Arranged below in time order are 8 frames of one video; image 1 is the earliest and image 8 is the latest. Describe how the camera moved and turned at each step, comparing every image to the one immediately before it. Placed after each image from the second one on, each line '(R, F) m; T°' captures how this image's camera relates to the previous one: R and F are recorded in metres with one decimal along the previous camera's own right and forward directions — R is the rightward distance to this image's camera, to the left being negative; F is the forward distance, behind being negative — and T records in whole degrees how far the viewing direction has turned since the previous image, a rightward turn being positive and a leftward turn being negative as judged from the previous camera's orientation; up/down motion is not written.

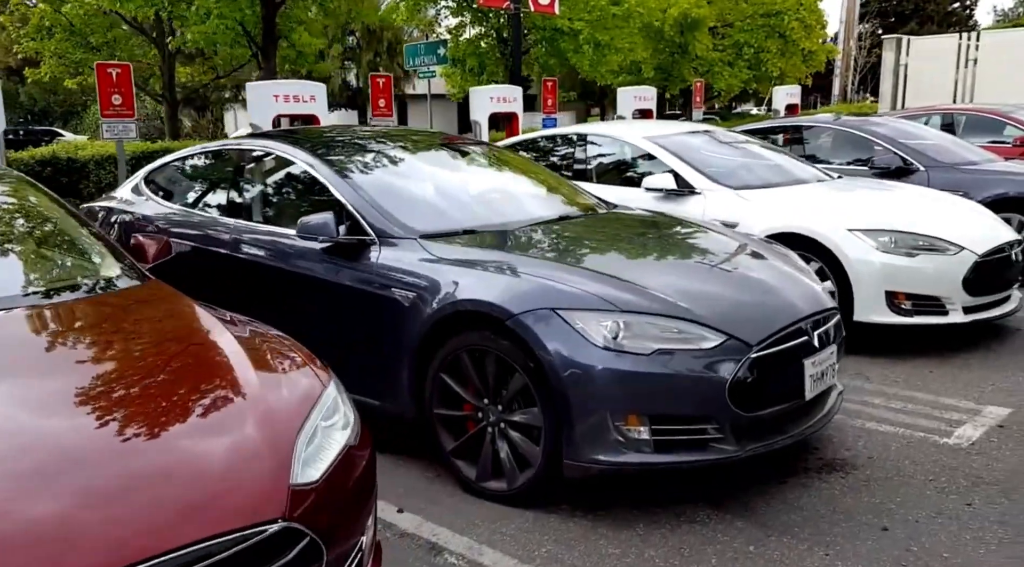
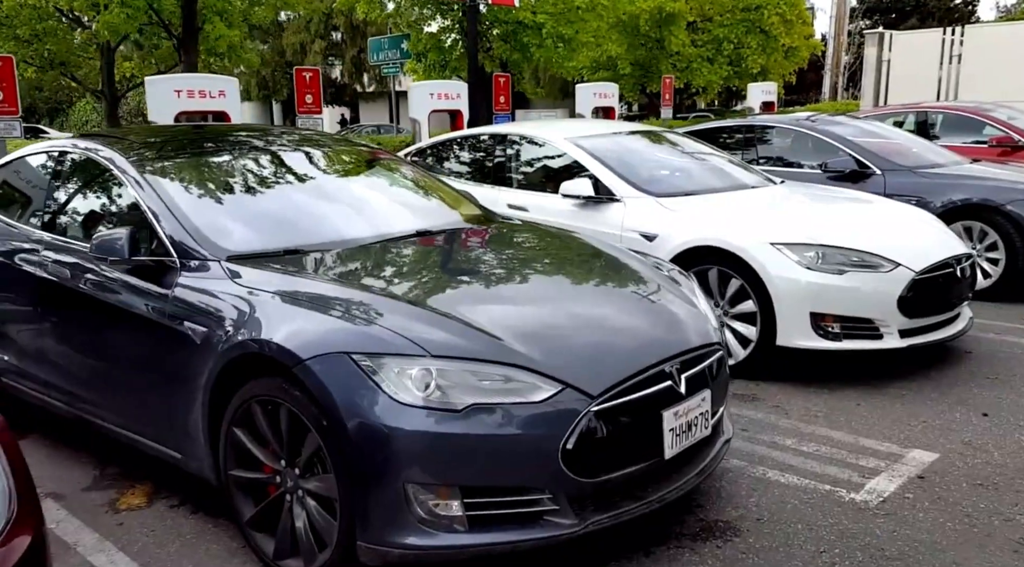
(+0.6, +0.5) m; 0°
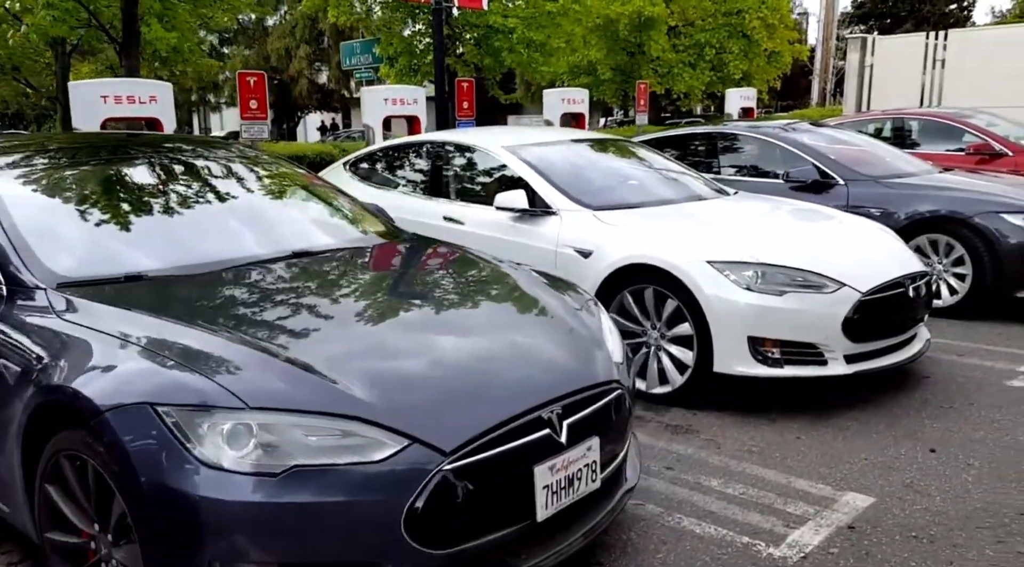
(+0.4, +0.3) m; 0°
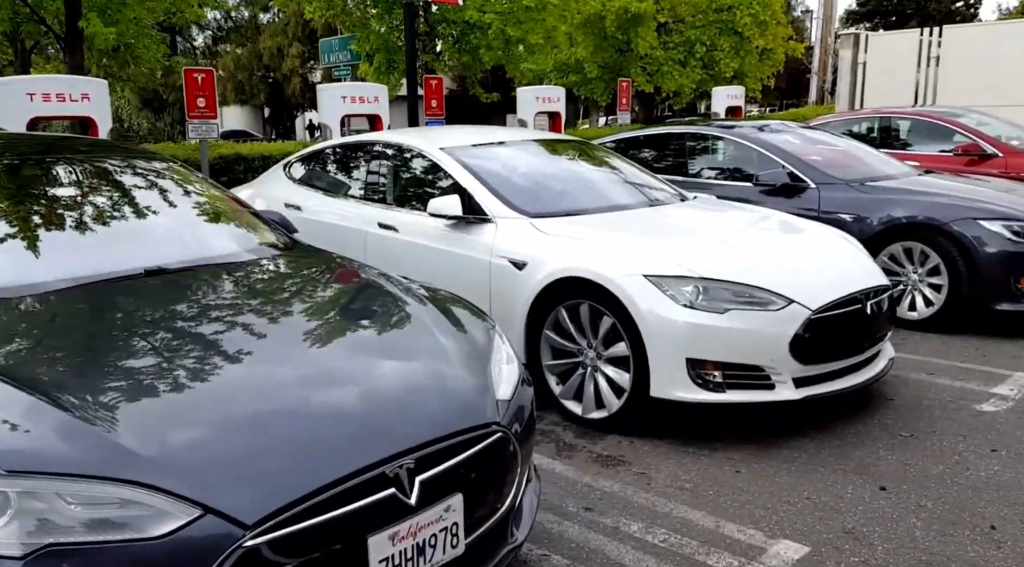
(+0.4, +0.3) m; 0°
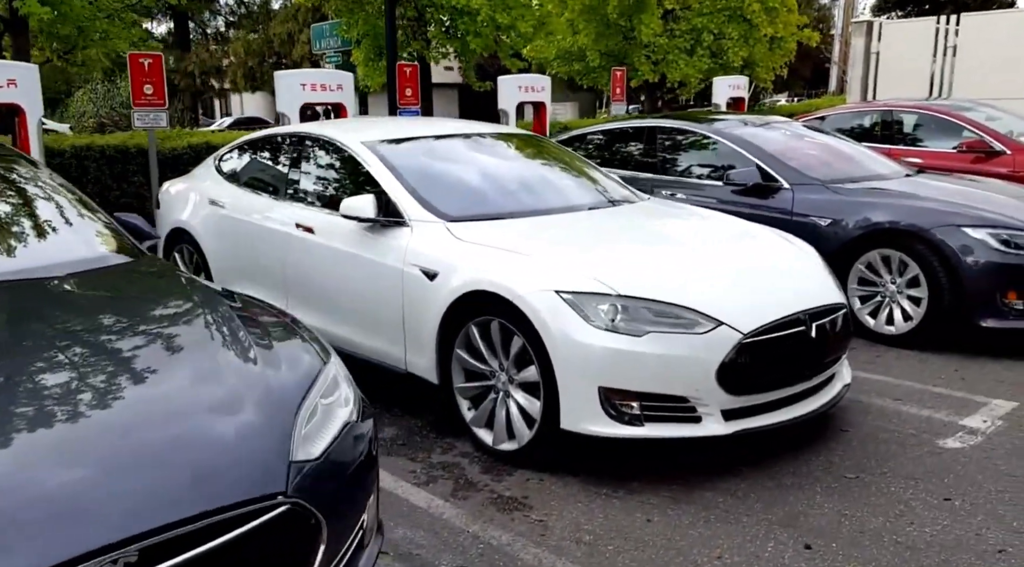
(+0.5, +0.4) m; -1°
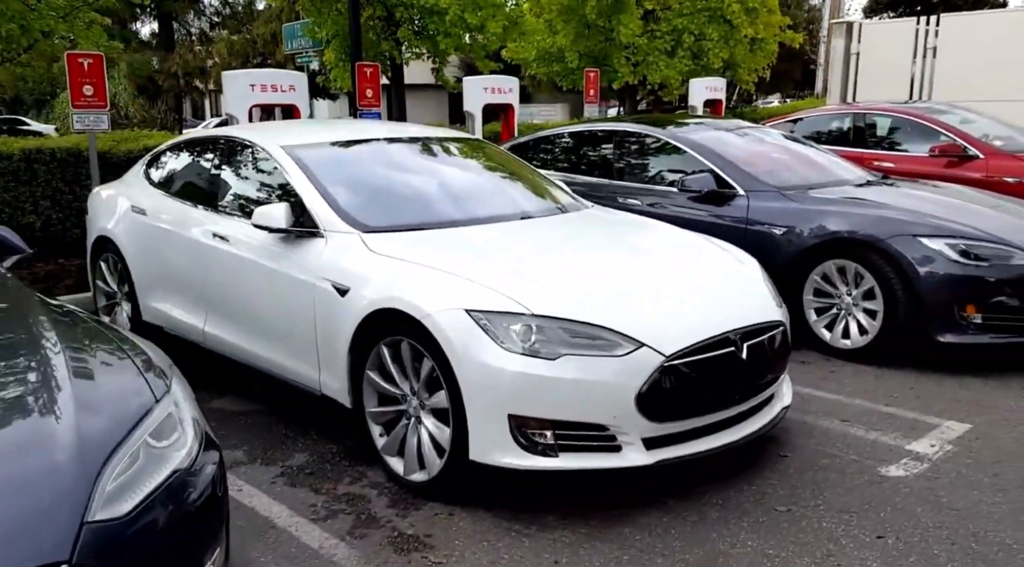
(+0.3, +0.2) m; +1°
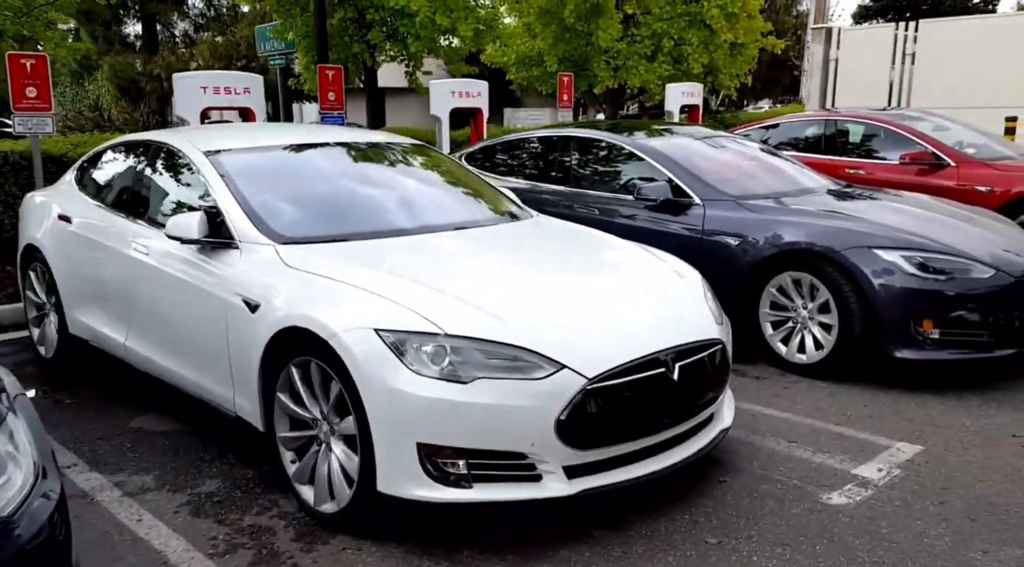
(+0.3, +0.2) m; +1°
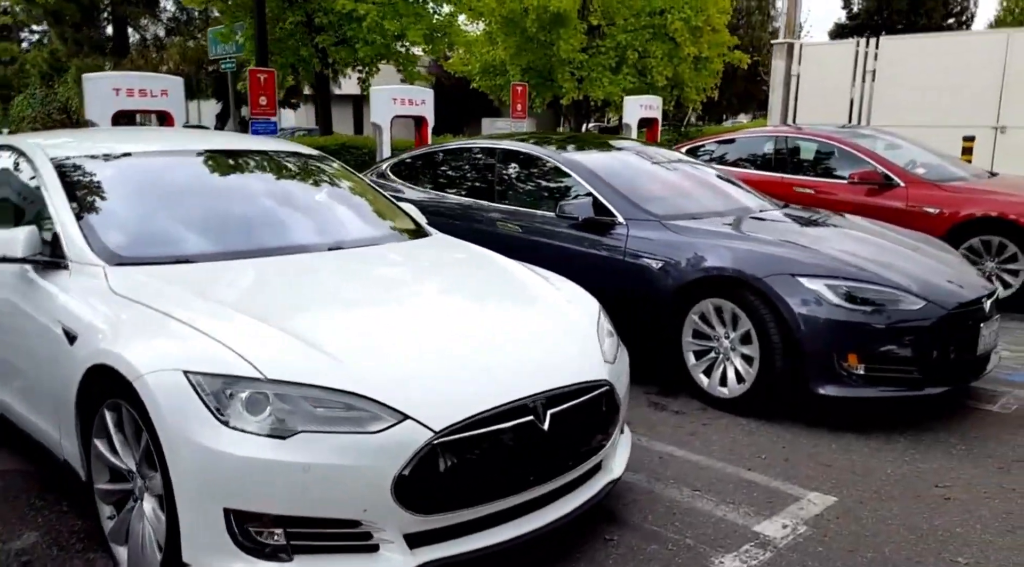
(+0.4, +0.4) m; +2°
